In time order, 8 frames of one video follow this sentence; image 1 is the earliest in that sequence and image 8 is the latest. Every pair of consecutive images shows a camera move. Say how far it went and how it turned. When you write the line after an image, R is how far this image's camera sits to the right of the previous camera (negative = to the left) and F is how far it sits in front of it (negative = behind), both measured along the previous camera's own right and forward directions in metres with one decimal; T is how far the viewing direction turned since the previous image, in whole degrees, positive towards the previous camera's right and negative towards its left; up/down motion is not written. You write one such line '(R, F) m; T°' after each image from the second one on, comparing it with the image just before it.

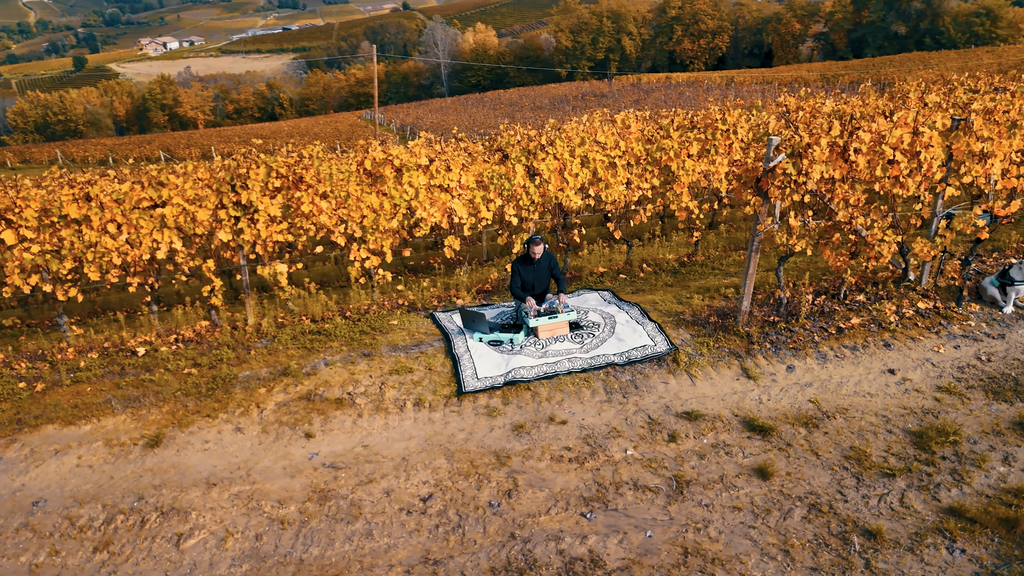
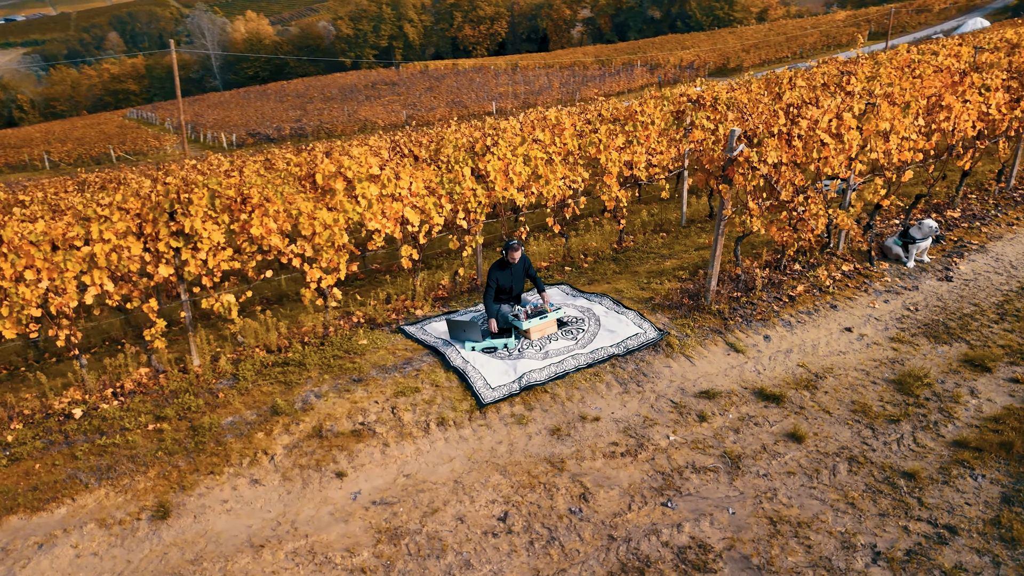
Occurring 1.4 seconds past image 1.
(-2.1, +0.3) m; +15°
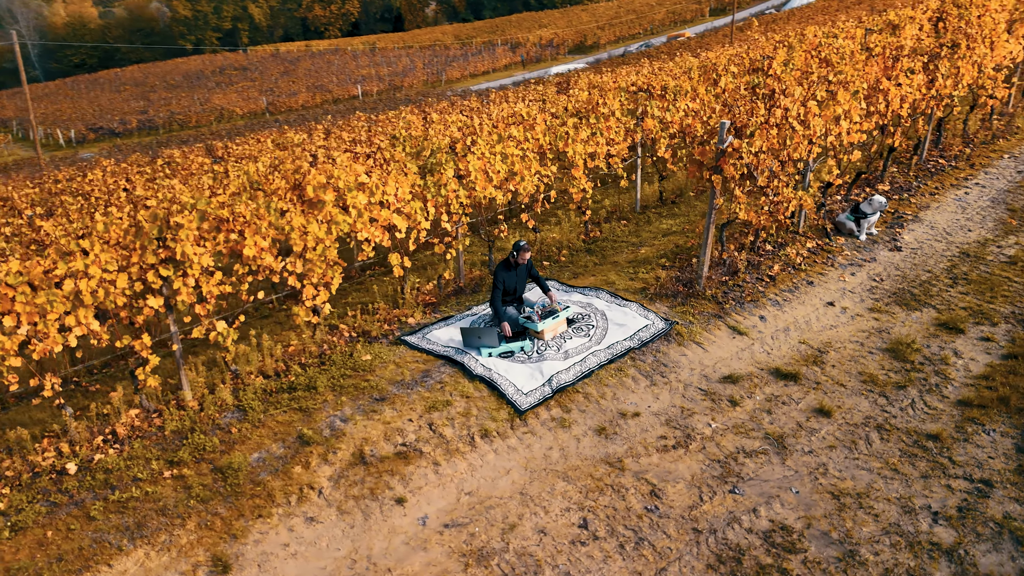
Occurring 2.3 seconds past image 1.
(-1.6, +0.2) m; +10°
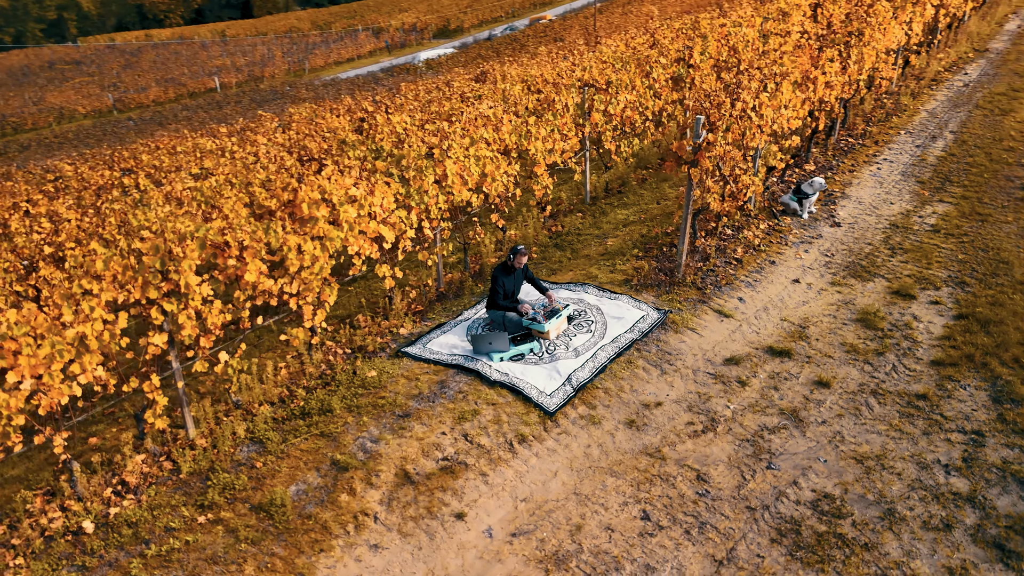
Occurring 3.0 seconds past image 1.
(-1.5, 0.0) m; +10°
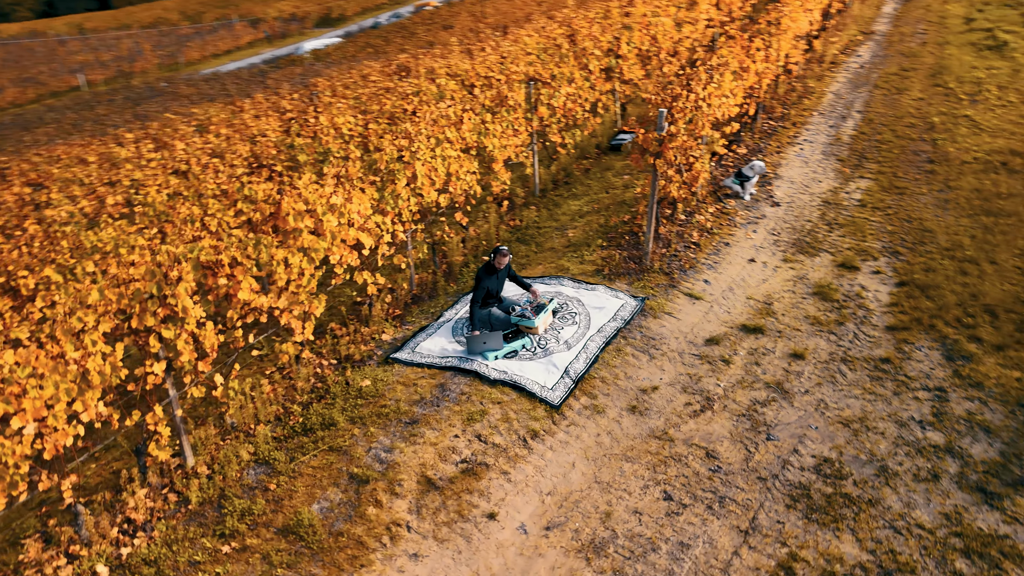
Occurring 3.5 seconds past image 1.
(-1.1, -0.1) m; +8°
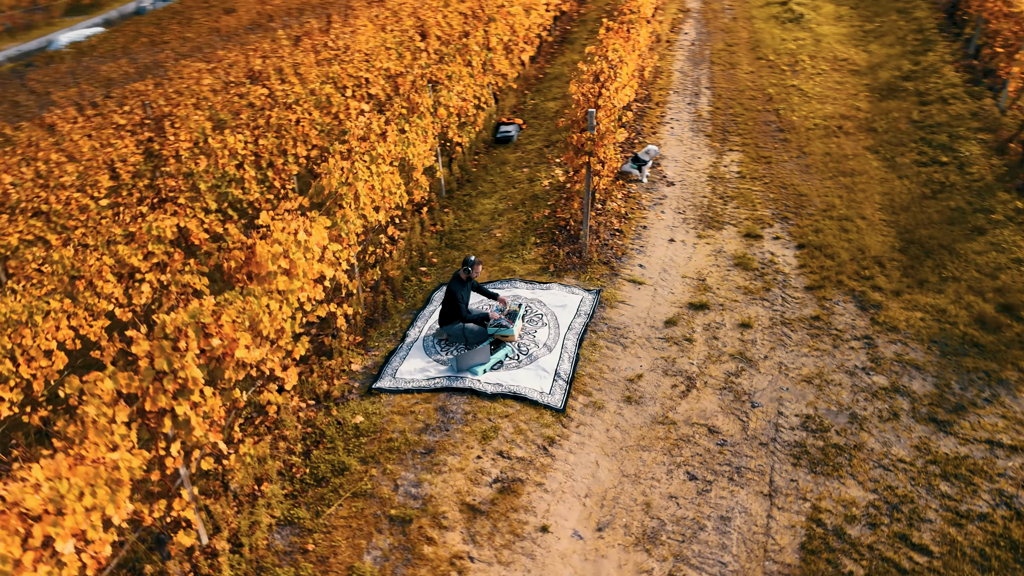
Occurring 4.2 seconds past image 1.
(-1.9, +0.1) m; +14°
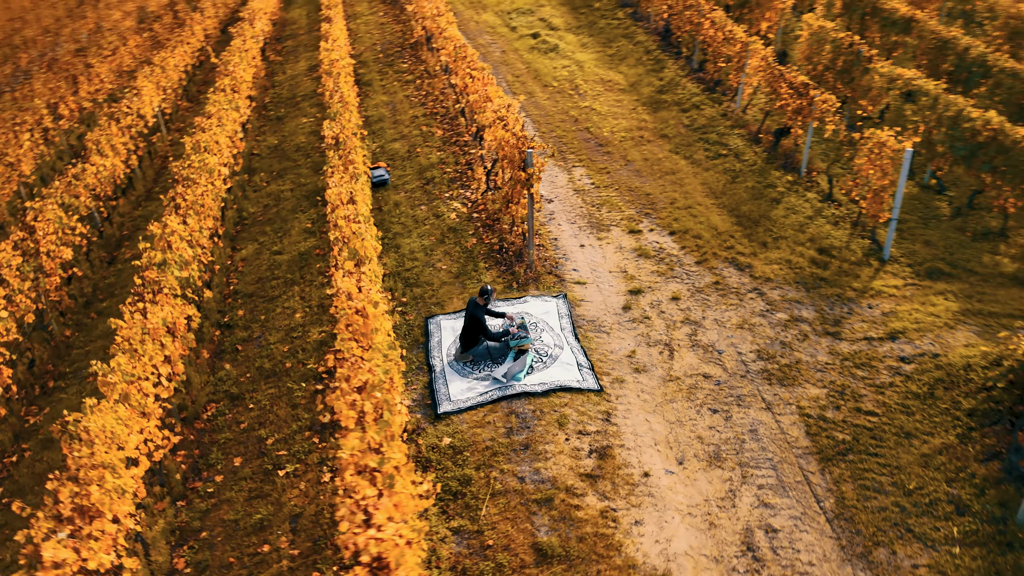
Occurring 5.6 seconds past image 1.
(-4.1, -1.0) m; +22°
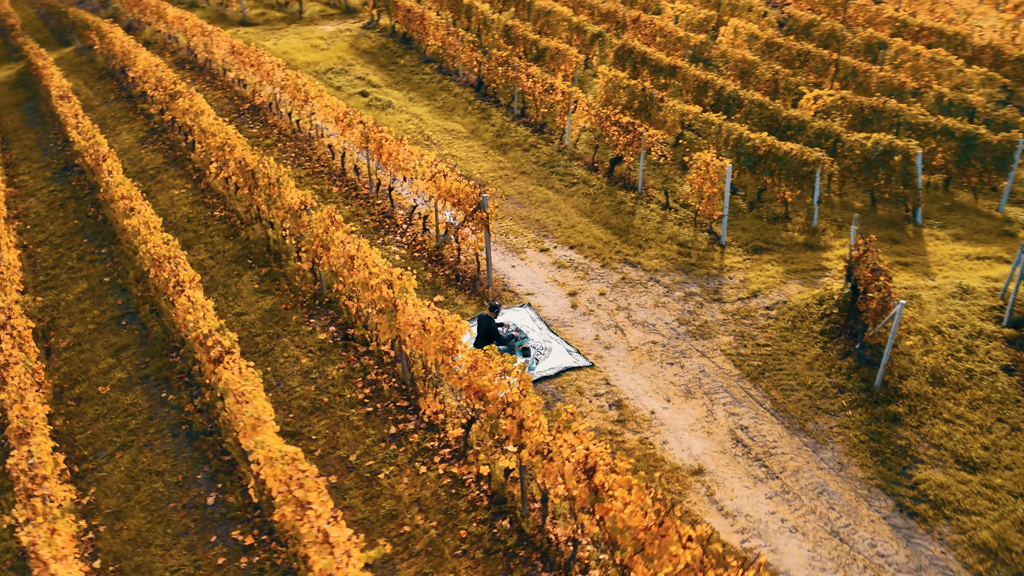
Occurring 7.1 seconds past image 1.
(-4.4, -2.3) m; +19°
